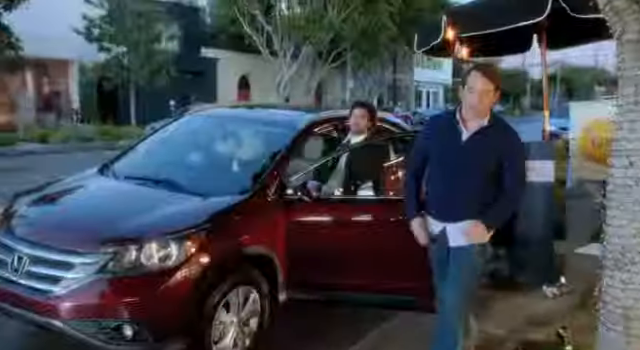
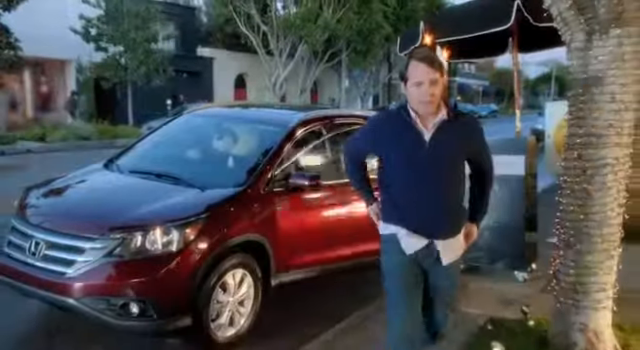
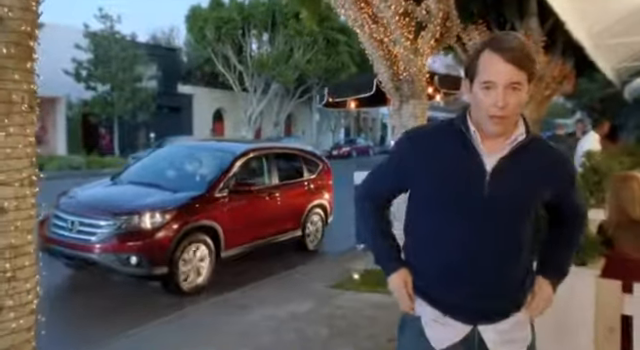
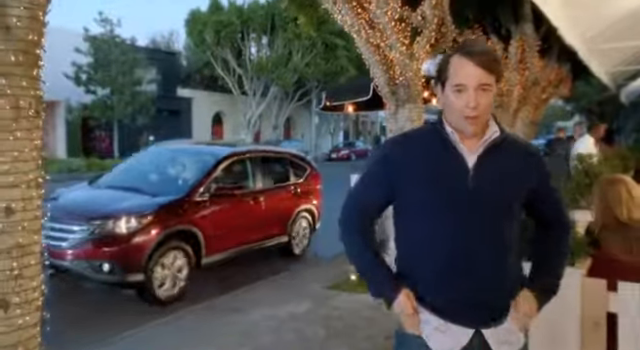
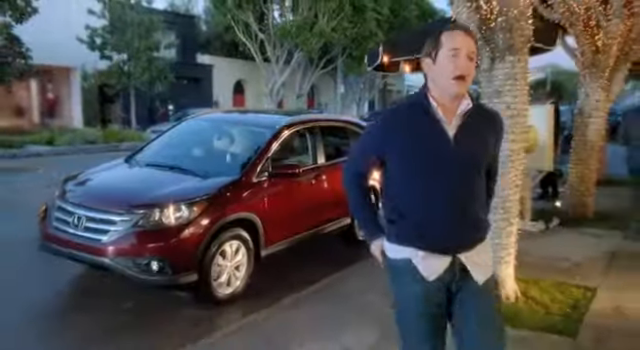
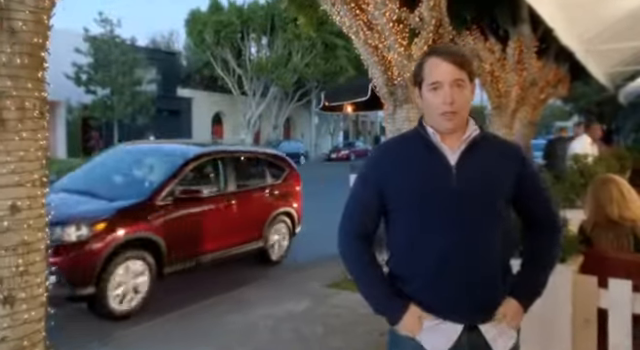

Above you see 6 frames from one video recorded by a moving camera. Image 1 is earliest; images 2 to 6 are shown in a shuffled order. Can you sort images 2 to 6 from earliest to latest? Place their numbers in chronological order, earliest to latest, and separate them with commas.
2, 5, 3, 4, 6
